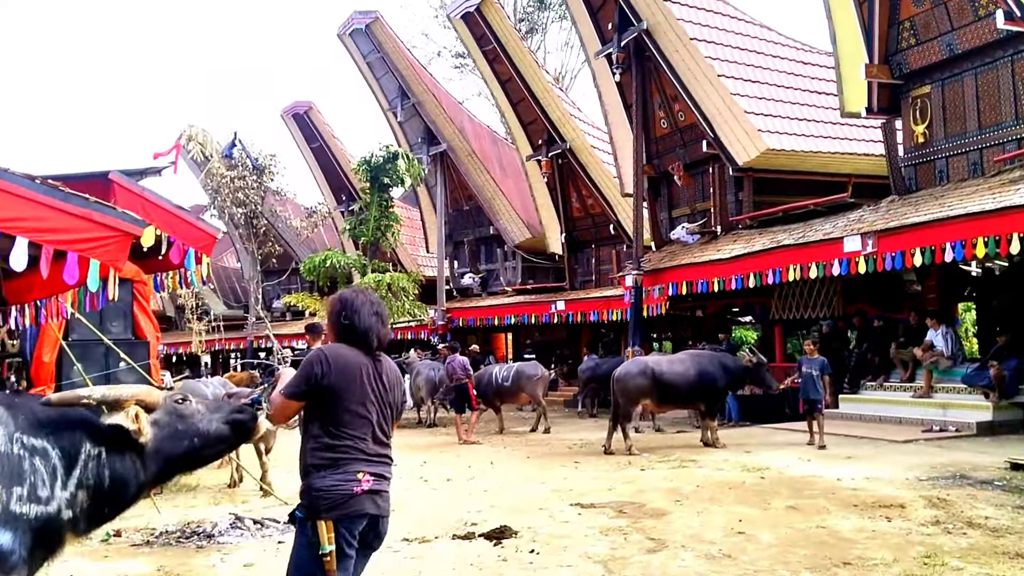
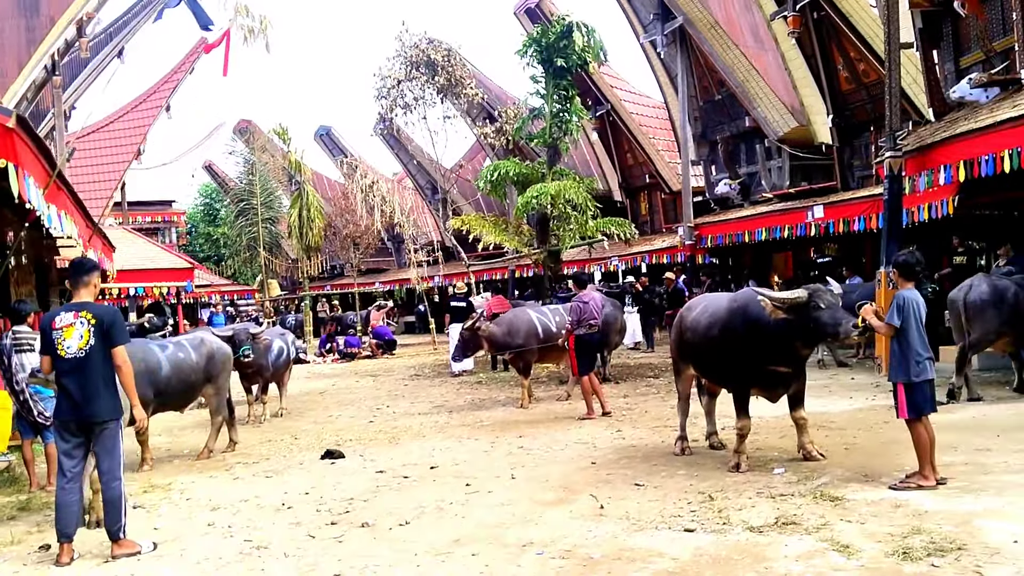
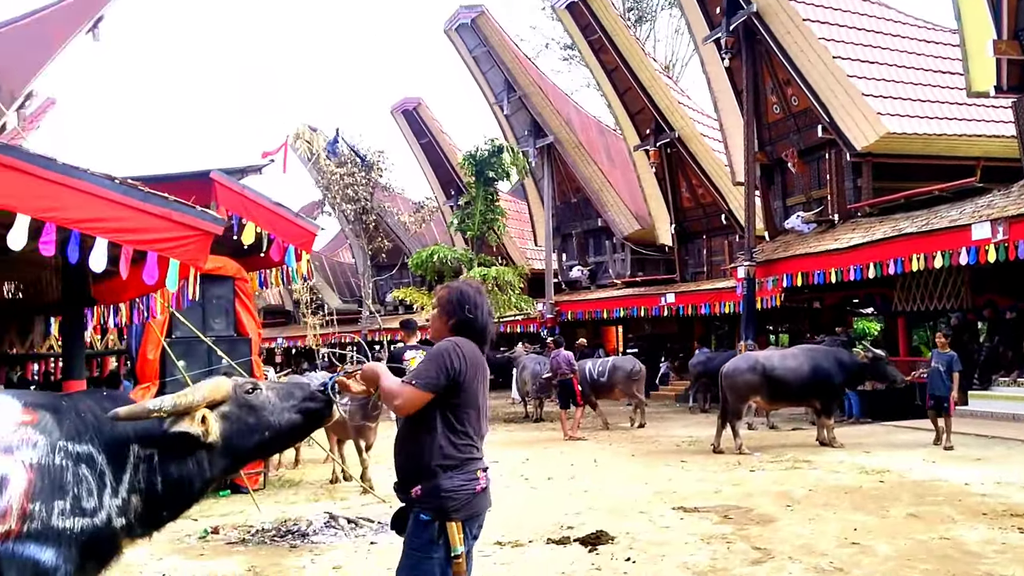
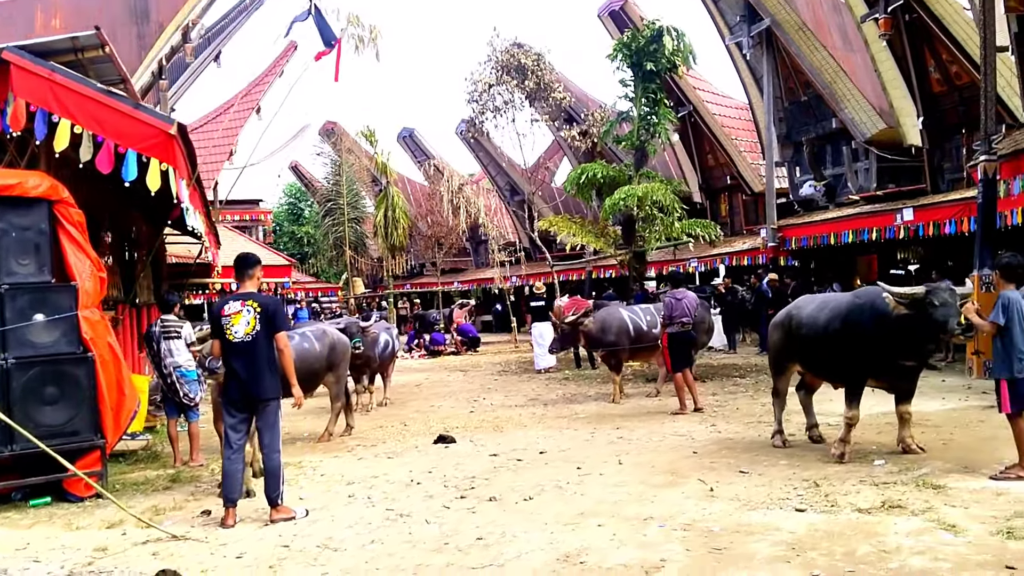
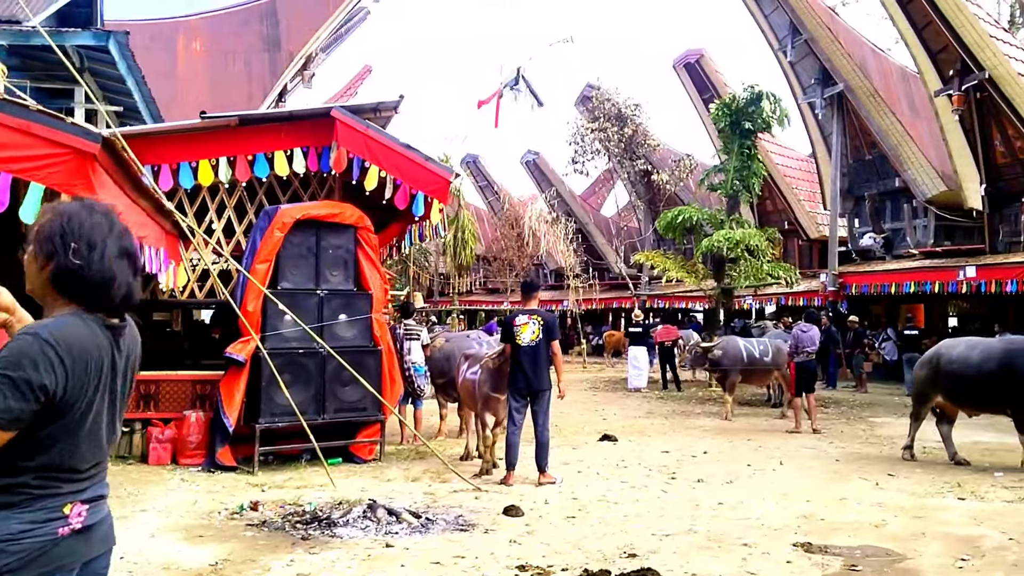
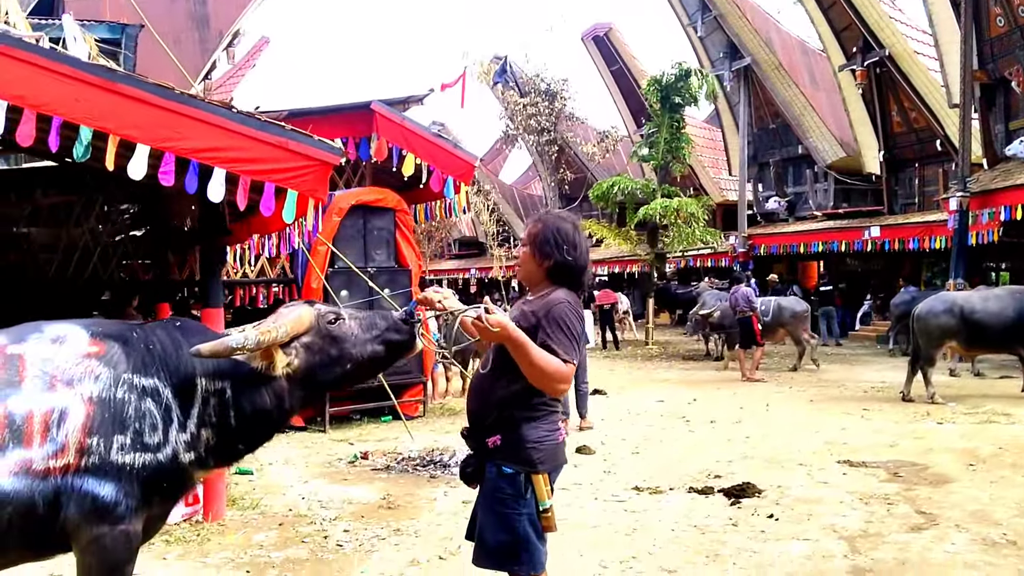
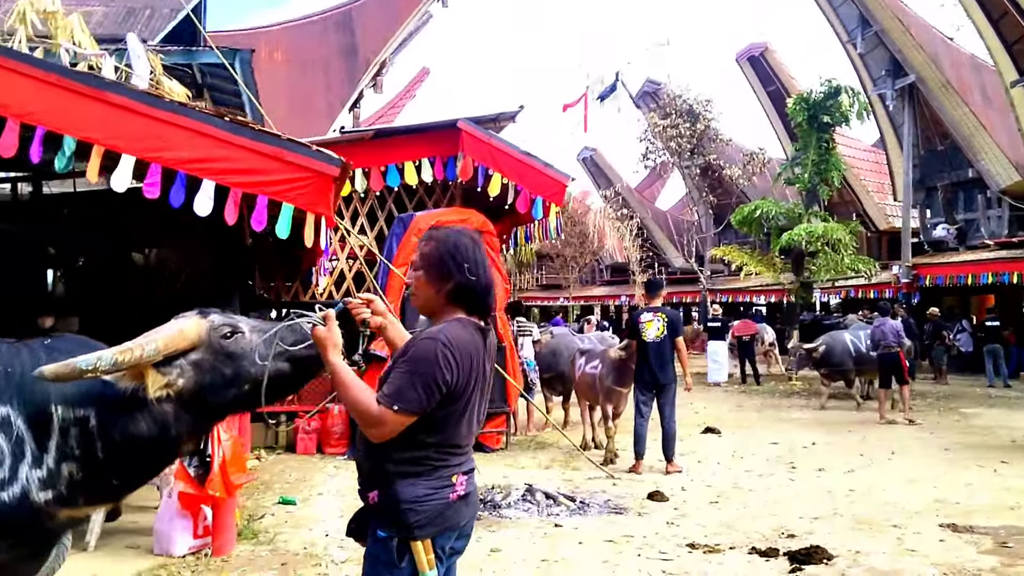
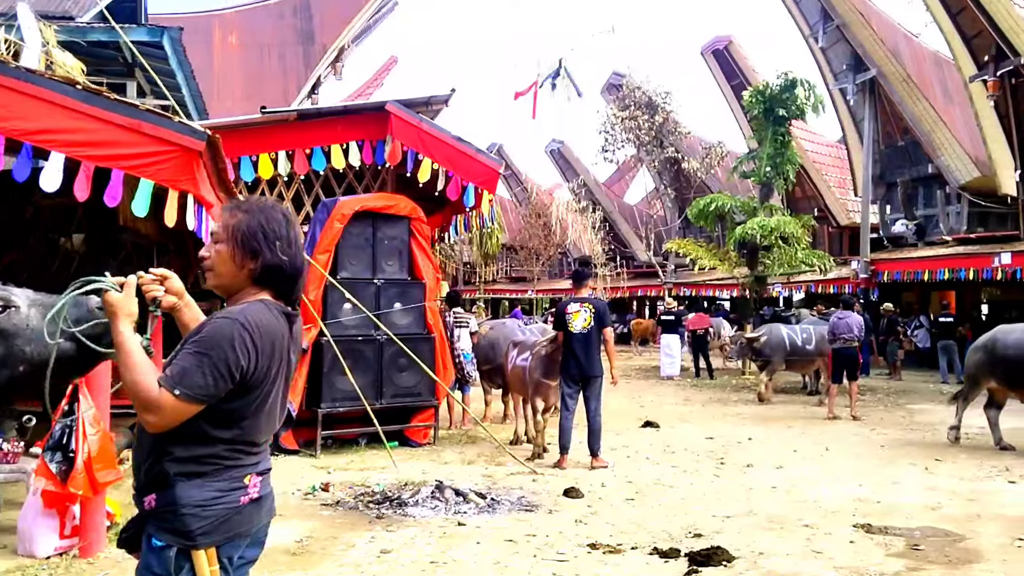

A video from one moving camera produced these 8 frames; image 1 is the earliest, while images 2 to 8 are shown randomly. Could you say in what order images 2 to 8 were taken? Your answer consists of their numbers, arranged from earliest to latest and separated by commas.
3, 6, 7, 8, 5, 4, 2
